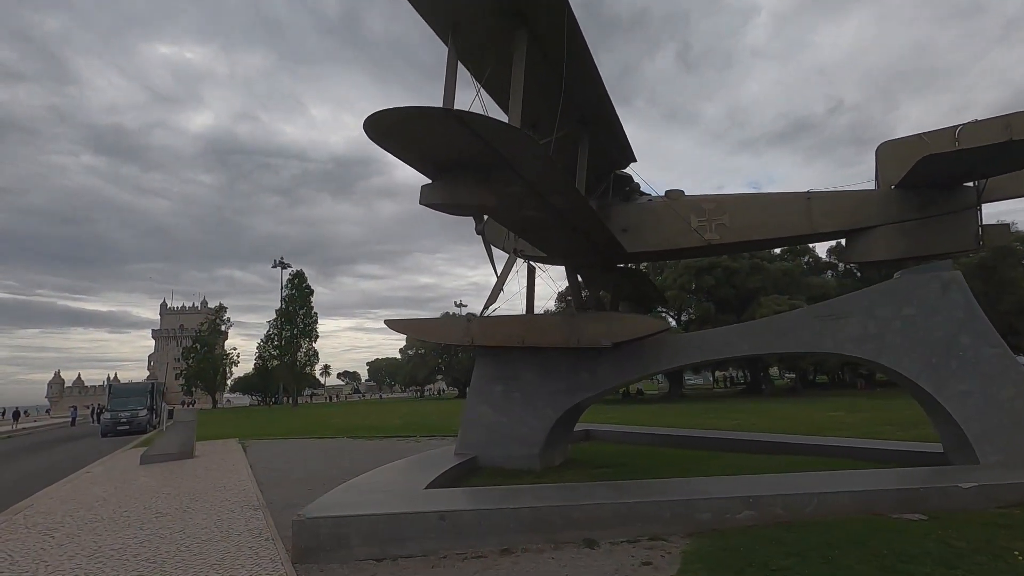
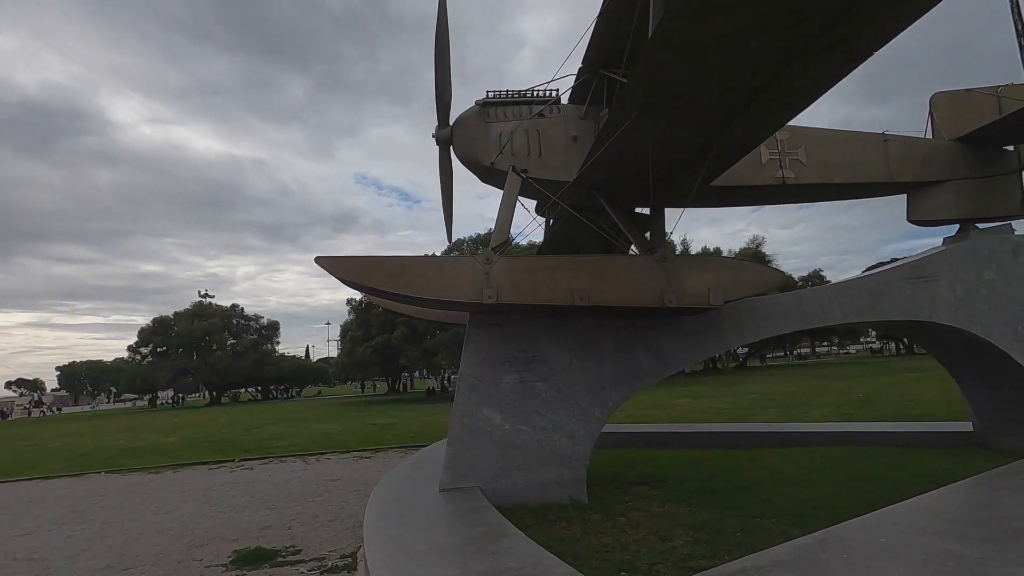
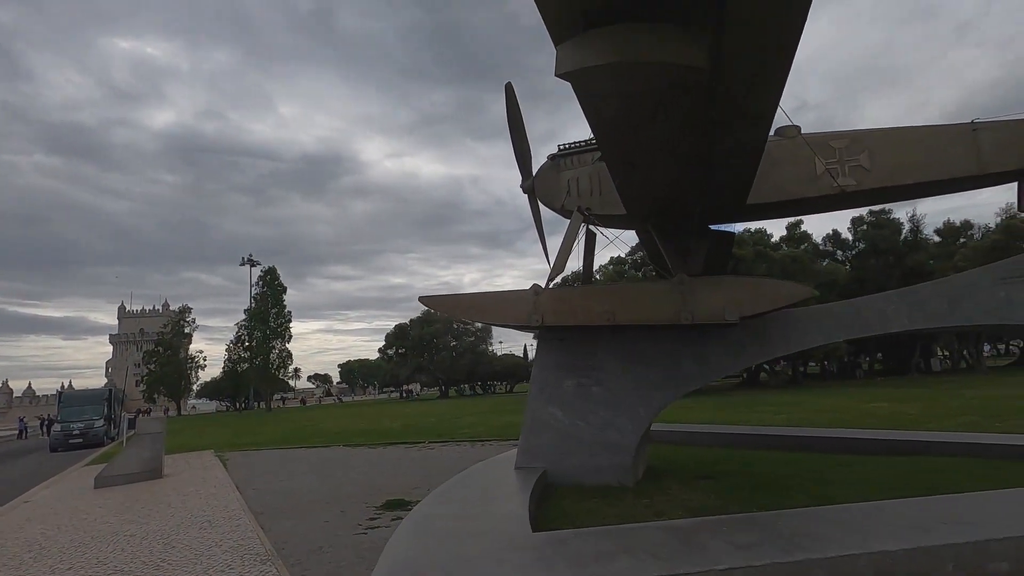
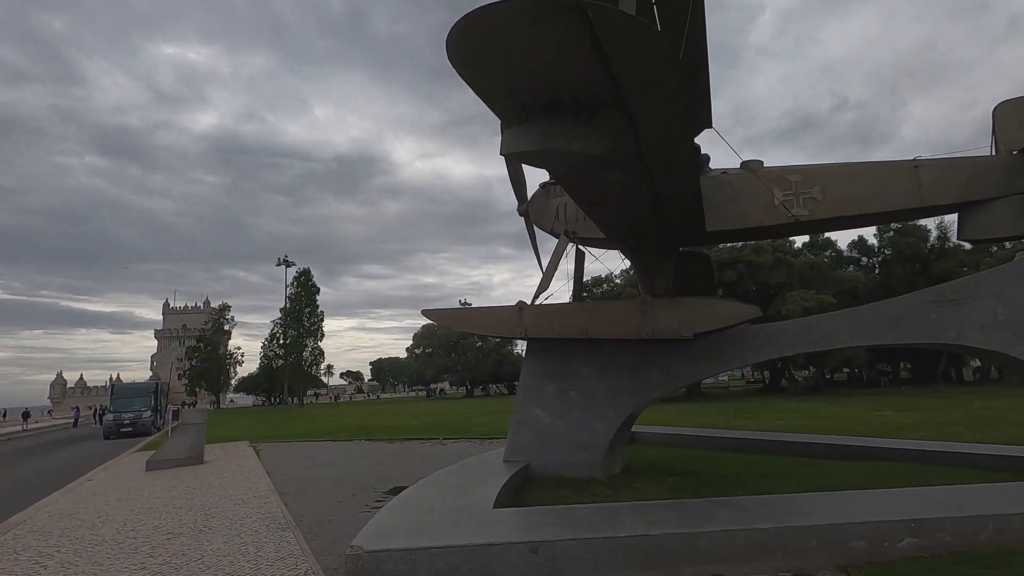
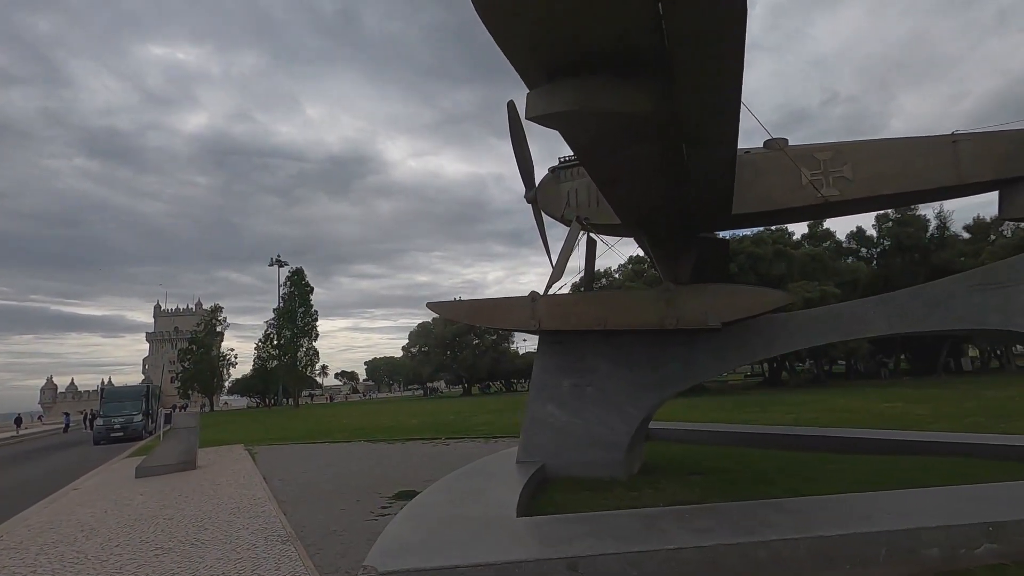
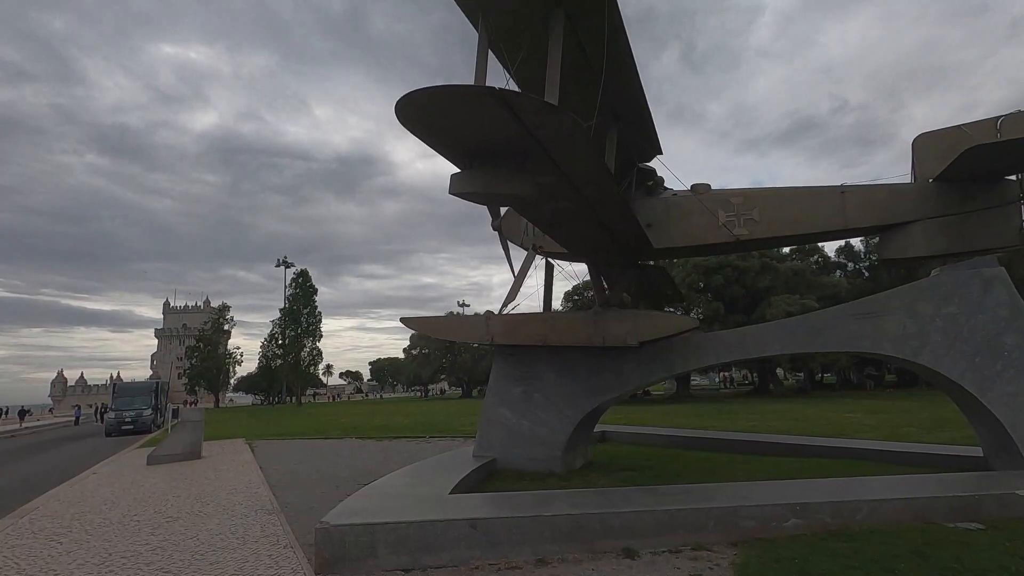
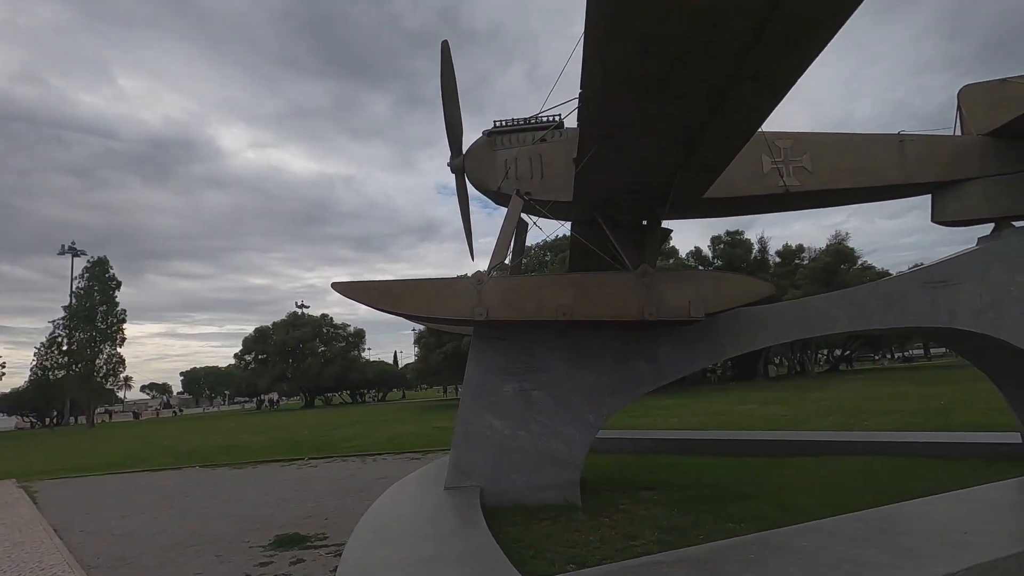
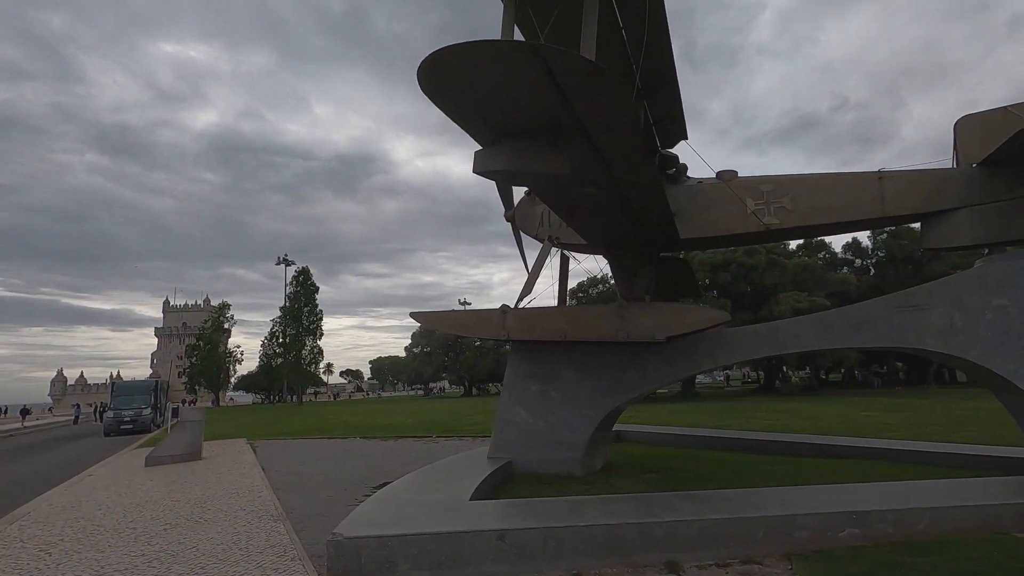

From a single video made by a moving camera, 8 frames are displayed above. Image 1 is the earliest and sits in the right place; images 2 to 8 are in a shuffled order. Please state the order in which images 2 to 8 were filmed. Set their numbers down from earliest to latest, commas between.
6, 8, 4, 5, 3, 7, 2
